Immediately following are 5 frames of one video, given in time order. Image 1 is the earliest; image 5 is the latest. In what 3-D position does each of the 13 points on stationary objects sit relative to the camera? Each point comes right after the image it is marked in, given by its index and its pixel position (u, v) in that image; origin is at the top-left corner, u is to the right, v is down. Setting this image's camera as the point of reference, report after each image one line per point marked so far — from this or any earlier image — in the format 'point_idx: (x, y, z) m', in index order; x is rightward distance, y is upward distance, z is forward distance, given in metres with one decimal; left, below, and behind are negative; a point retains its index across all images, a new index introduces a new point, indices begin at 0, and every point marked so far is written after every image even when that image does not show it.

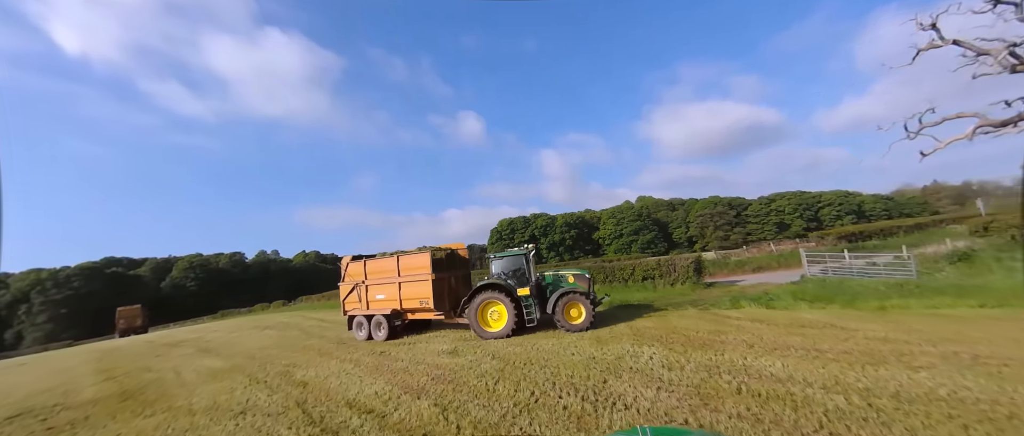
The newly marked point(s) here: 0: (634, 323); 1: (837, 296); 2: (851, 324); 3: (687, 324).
0: (+2.5, -2.2, +8.1) m
1: (+6.4, -1.5, +7.9) m
2: (+5.2, -1.6, +6.1) m
3: (+3.4, -2.0, +7.6) m
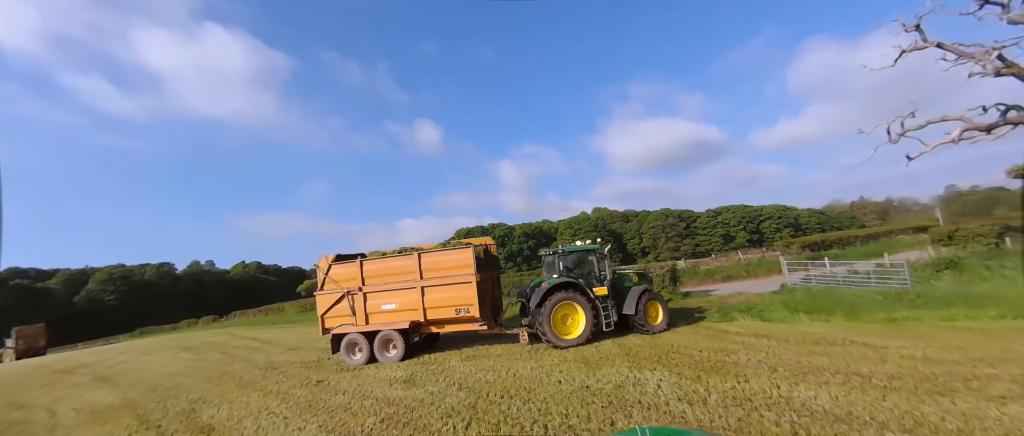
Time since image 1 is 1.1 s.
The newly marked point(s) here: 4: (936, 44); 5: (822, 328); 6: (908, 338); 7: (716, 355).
0: (+1.9, -2.2, +7.1) m
1: (+5.9, -1.6, +7.3) m
2: (+4.9, -1.6, +5.4) m
3: (+2.9, -2.1, +6.7) m
4: (+8.5, +3.5, +7.9) m
5: (+4.9, -1.7, +6.3) m
6: (+5.2, -1.6, +5.2) m
7: (+2.9, -1.9, +5.6) m
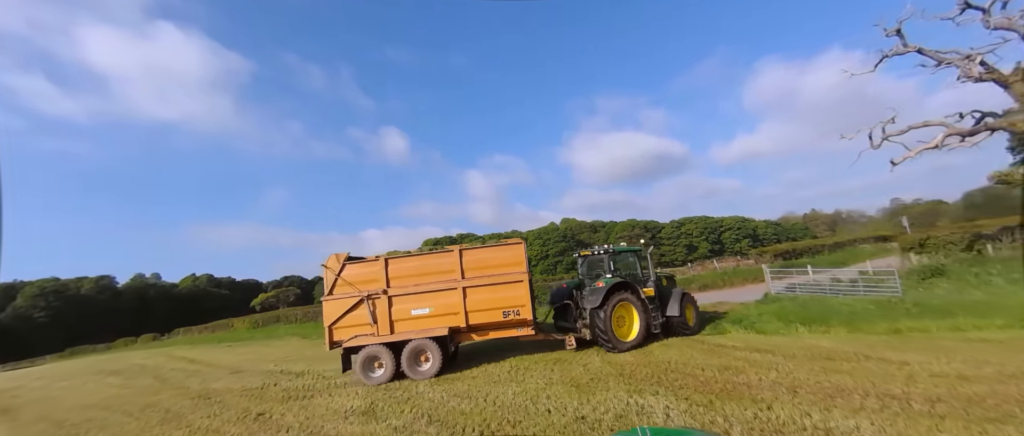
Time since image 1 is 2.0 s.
0: (+1.6, -2.3, +6.4) m
1: (+5.5, -1.7, +6.9) m
2: (+4.6, -1.7, +4.9) m
3: (+2.5, -2.1, +6.1) m
4: (+8.1, +3.3, +7.9) m
5: (+4.6, -1.8, +5.8) m
6: (+5.0, -1.6, +4.8) m
7: (+2.6, -2.0, +5.0) m
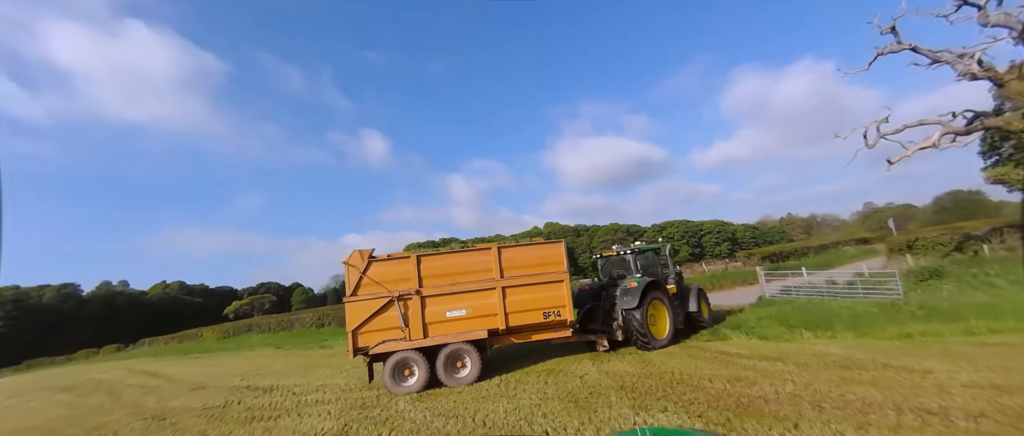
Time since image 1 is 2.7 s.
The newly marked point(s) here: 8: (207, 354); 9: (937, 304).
0: (+1.4, -2.3, +5.9) m
1: (+5.3, -1.7, +6.6) m
2: (+4.6, -1.6, +4.6) m
3: (+2.4, -2.1, +5.7) m
4: (+7.8, +3.3, +7.8) m
5: (+4.4, -1.8, +5.5) m
6: (+4.9, -1.6, +4.5) m
7: (+2.5, -1.9, +4.6) m
8: (-12.6, -5.6, +16.4) m
9: (+6.7, -1.3, +6.2) m
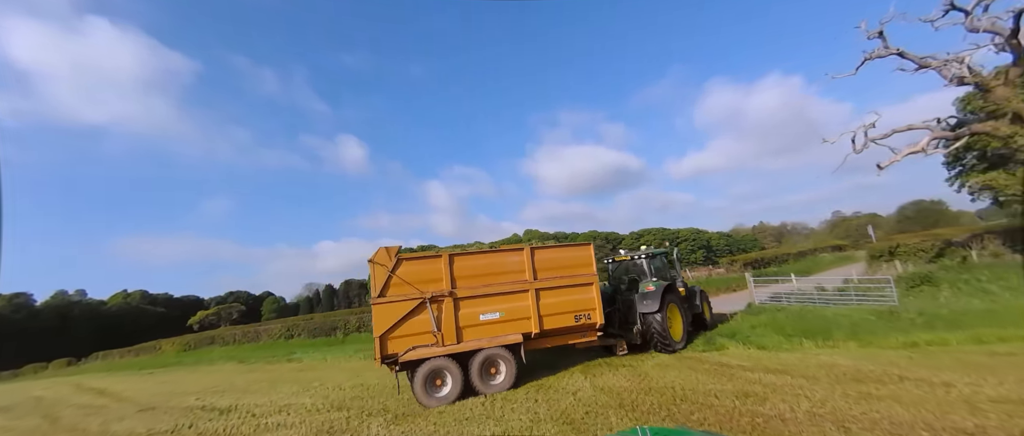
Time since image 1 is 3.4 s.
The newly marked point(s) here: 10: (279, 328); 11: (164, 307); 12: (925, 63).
0: (+1.3, -2.3, +5.4) m
1: (+5.1, -1.8, +6.4) m
2: (+4.4, -1.7, +4.3) m
3: (+2.2, -2.1, +5.3) m
4: (+7.6, +3.2, +7.8) m
5: (+4.3, -1.8, +5.2) m
6: (+4.8, -1.6, +4.2) m
7: (+2.4, -1.9, +4.2) m
8: (-13.4, -5.8, +15.2) m
9: (+6.5, -1.4, +6.1) m
10: (-11.2, -5.3, +19.1) m
11: (-17.6, -4.4, +19.8) m
12: (+7.9, +2.9, +7.6) m
